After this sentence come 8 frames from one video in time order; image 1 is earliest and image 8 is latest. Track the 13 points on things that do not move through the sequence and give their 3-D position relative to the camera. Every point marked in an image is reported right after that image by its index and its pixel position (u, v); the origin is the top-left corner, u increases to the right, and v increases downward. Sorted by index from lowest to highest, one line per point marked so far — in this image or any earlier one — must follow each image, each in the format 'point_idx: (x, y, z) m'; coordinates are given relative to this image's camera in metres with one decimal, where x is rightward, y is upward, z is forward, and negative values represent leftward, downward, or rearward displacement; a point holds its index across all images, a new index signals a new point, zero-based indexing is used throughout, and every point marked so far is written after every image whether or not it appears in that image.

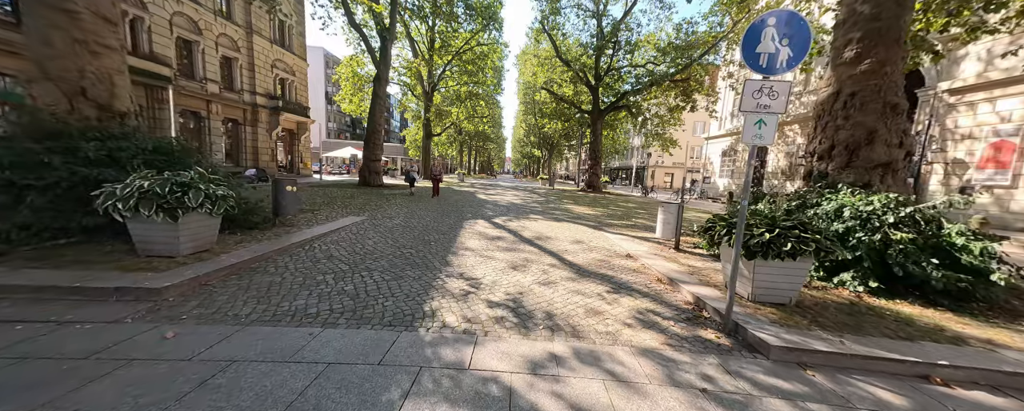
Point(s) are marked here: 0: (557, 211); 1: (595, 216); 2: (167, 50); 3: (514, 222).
0: (+1.8, -0.1, +11.1) m
1: (+2.7, -0.4, +9.9) m
2: (-18.6, +8.4, +16.8) m
3: (0.0, -0.5, +8.1) m
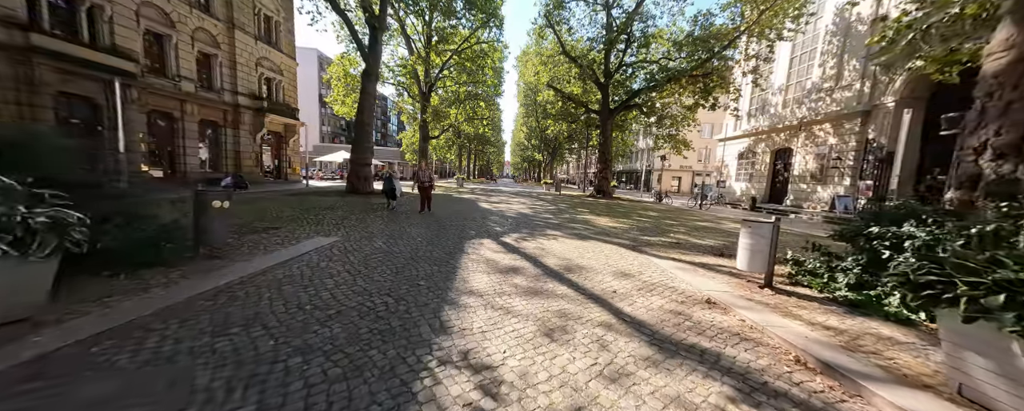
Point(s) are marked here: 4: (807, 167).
0: (+2.1, -0.5, +9.4) m
1: (+3.0, -0.7, +8.1) m
2: (-18.4, +7.9, +15.1) m
3: (+0.3, -0.8, +6.4) m
4: (+18.7, +2.5, +19.7) m
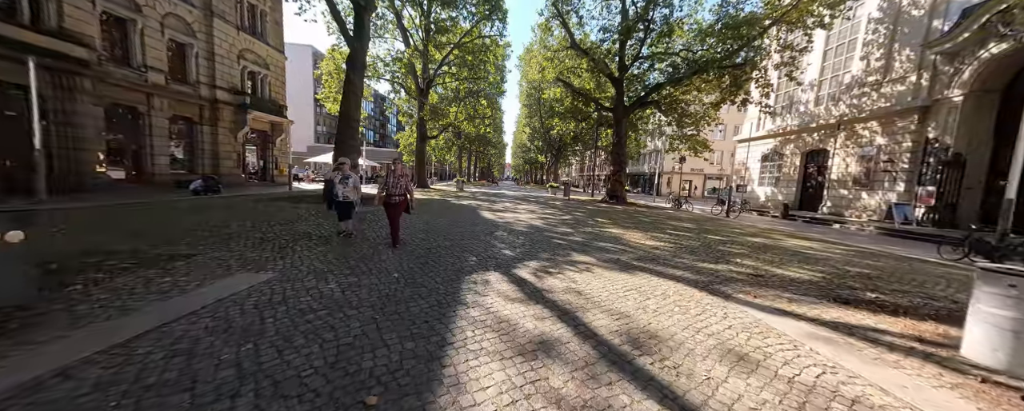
0: (+2.3, -0.8, +7.4) m
1: (+3.3, -1.0, +6.1) m
2: (-18.1, +7.6, +13.2) m
3: (+0.6, -1.0, +4.4) m
4: (+19.0, +2.0, +17.7) m
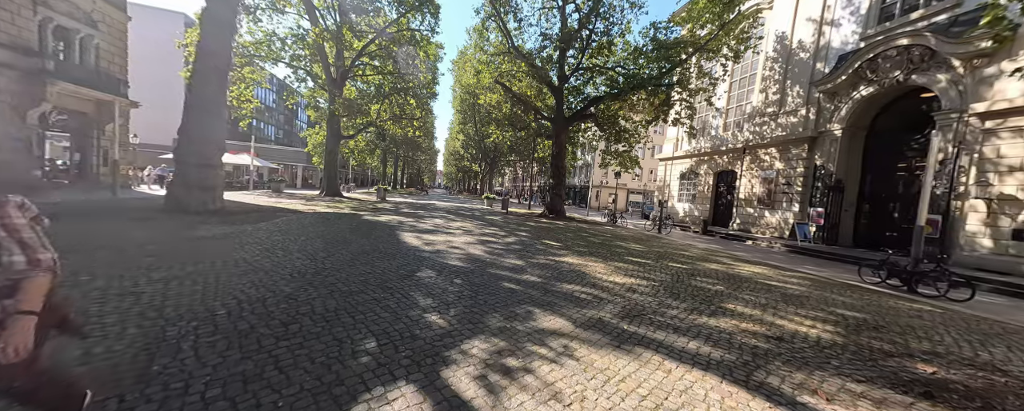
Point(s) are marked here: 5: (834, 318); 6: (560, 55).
0: (+1.1, -1.3, +5.7) m
1: (+2.3, -1.5, +4.7) m
2: (-20.0, +7.3, +7.1) m
3: (+0.1, -1.4, +2.4) m
4: (+15.1, +1.0, +19.5) m
5: (+5.1, -1.8, +4.9) m
6: (+2.8, +8.8, +18.3) m
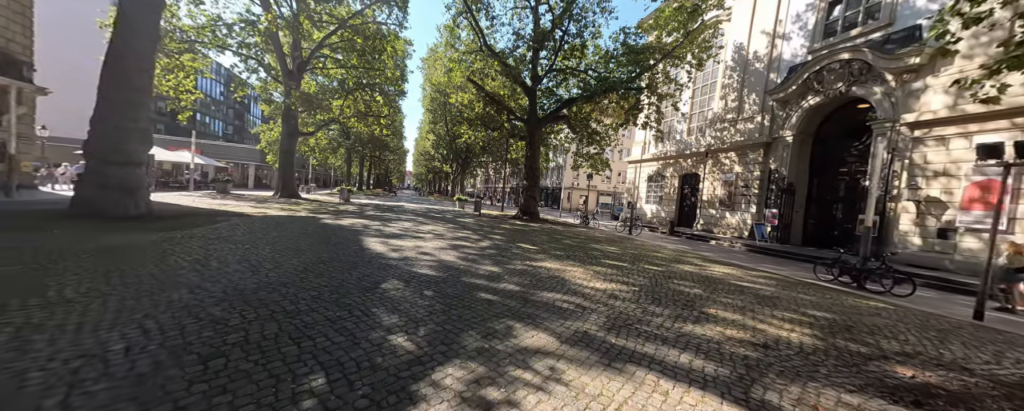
0: (+0.7, -1.3, +5.4) m
1: (+1.9, -1.5, +4.5) m
2: (-20.5, +7.2, +4.9) m
3: (0.0, -1.5, +2.0) m
4: (+13.3, +0.9, +20.5) m
5: (+4.7, -1.8, +5.0) m
6: (+1.2, +8.7, +18.1) m
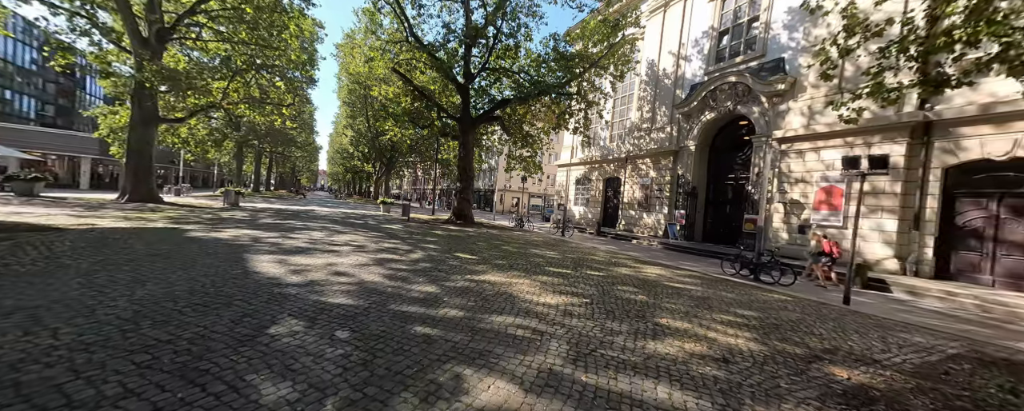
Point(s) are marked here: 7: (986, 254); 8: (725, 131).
0: (-0.2, -1.4, +4.7) m
1: (+1.2, -1.6, +4.1) m
2: (-20.8, +6.9, -0.5) m
3: (-0.2, -1.6, +1.3) m
4: (+8.7, +0.8, +22.2) m
5: (+3.8, -1.9, +5.2) m
6: (-2.7, +8.5, +17.2) m
7: (+16.0, -1.7, +10.6) m
8: (+12.8, +4.4, +18.7) m
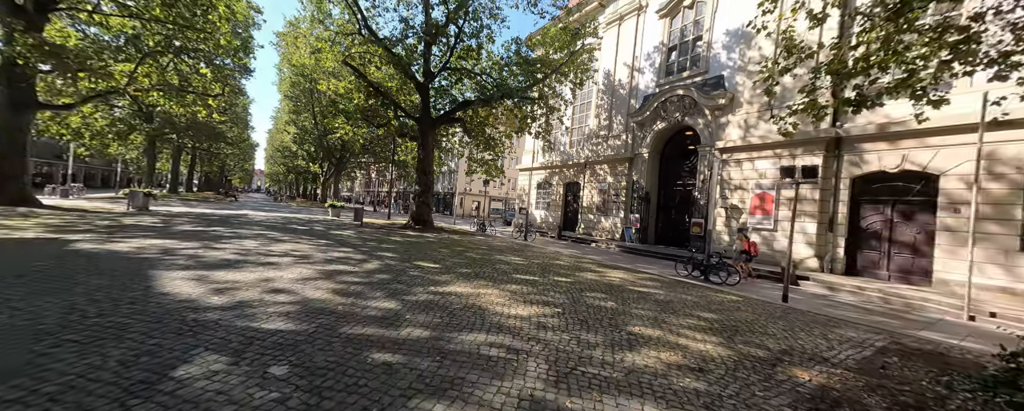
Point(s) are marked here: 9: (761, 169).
0: (-0.7, -1.5, +4.3) m
1: (+0.9, -1.7, +3.9) m
2: (-20.3, +7.0, -3.5) m
3: (-0.1, -1.6, +0.9) m
4: (+5.9, +0.5, +22.9) m
5: (+3.3, -2.0, +5.3) m
6: (-4.7, +8.3, +16.5) m
7: (+14.7, -1.9, +12.3) m
8: (+10.4, +4.2, +19.9) m
9: (+12.1, +1.8, +15.1) m
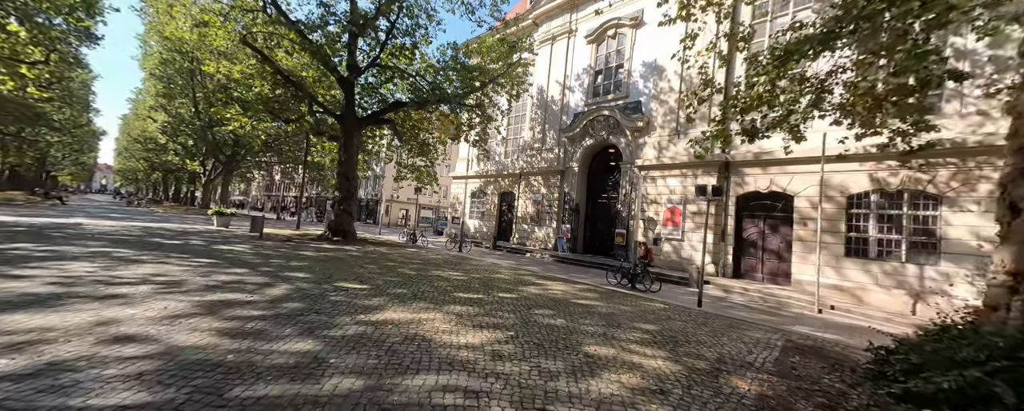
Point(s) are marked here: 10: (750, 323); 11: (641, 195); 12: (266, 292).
0: (-1.2, -1.7, +3.6) m
1: (+0.3, -1.9, +3.6) m
2: (-18.5, +7.5, -8.2) m
3: (0.0, -1.7, +0.4) m
4: (+1.0, -0.3, +23.2) m
5: (+2.4, -2.3, +5.5) m
6: (-7.7, +8.0, +14.9) m
7: (+11.9, -2.6, +14.8) m
8: (+6.2, +3.4, +21.5) m
9: (+8.8, +1.1, +17.0) m
10: (+6.3, -3.1, +8.2) m
11: (+7.7, +0.6, +18.3) m
12: (-4.1, -1.4, +5.2) m
